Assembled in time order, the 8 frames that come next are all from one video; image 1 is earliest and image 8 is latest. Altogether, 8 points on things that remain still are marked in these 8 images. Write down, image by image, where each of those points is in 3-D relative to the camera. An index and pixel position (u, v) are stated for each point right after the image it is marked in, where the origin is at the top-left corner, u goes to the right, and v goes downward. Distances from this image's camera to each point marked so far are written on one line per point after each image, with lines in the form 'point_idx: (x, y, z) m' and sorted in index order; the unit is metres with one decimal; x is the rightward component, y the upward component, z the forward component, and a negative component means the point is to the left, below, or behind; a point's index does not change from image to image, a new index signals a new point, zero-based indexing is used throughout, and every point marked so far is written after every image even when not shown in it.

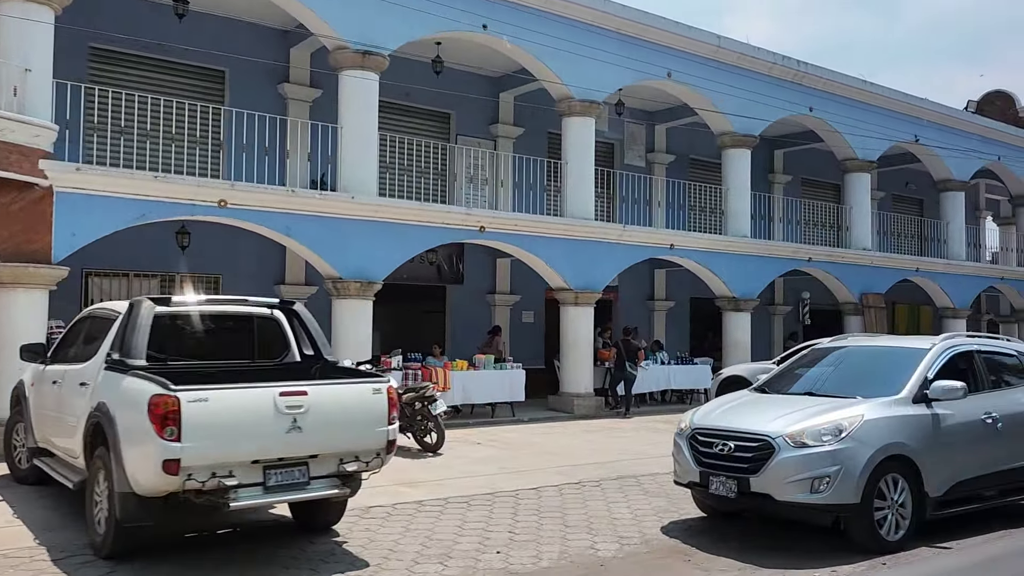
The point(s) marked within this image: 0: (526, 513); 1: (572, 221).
0: (+0.1, -1.9, +7.3) m
1: (+0.9, +1.0, +13.6) m
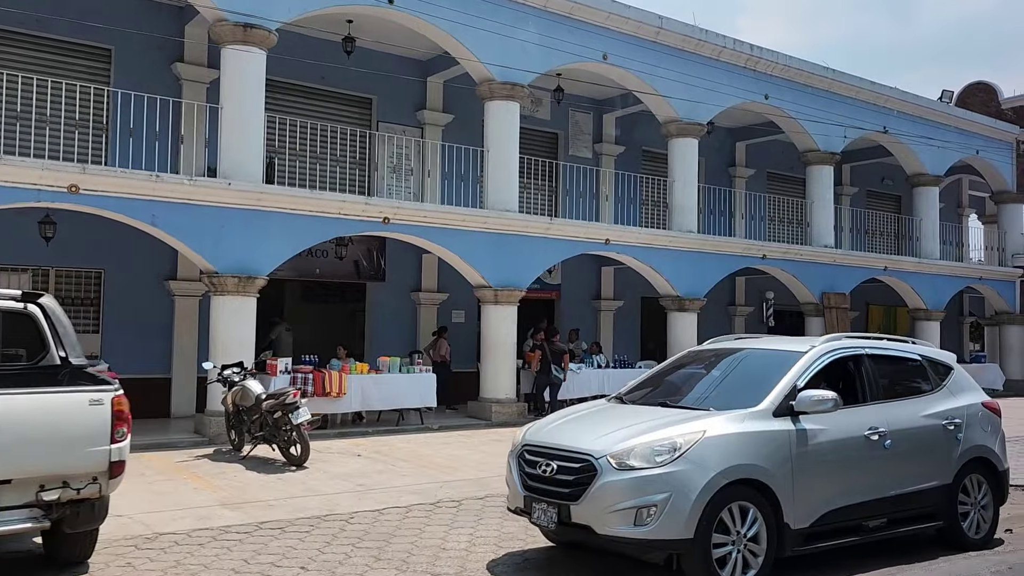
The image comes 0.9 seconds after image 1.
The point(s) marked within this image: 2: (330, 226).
0: (-1.2, -1.8, +6.2) m
1: (-0.4, +1.1, +12.6) m
2: (-2.4, +0.8, +11.3) m
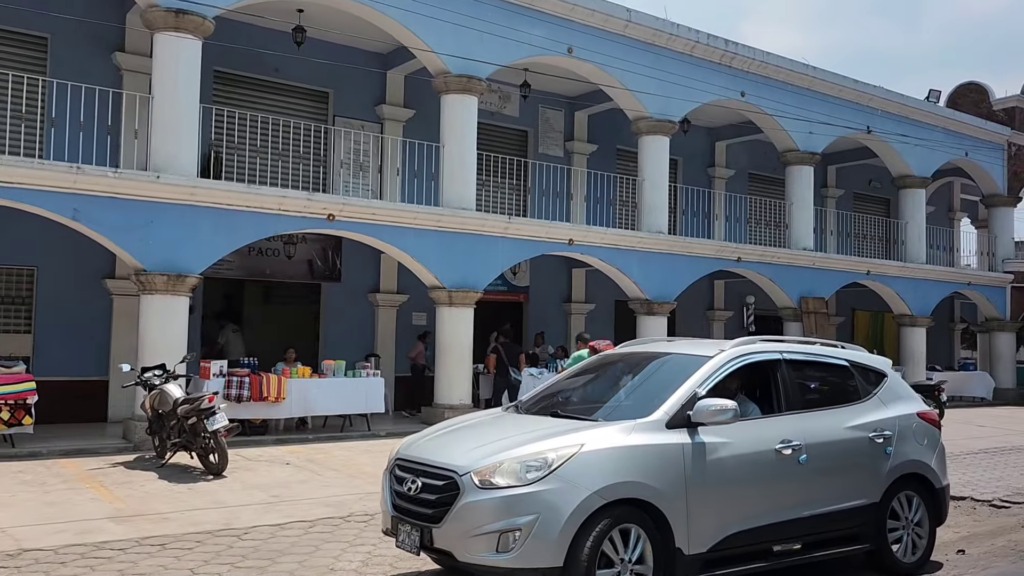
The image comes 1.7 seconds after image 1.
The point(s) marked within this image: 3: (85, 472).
0: (-1.9, -1.8, +5.7) m
1: (-1.0, +1.1, +12.1) m
2: (-3.0, +0.8, +10.8) m
3: (-4.1, -1.8, +8.4) m
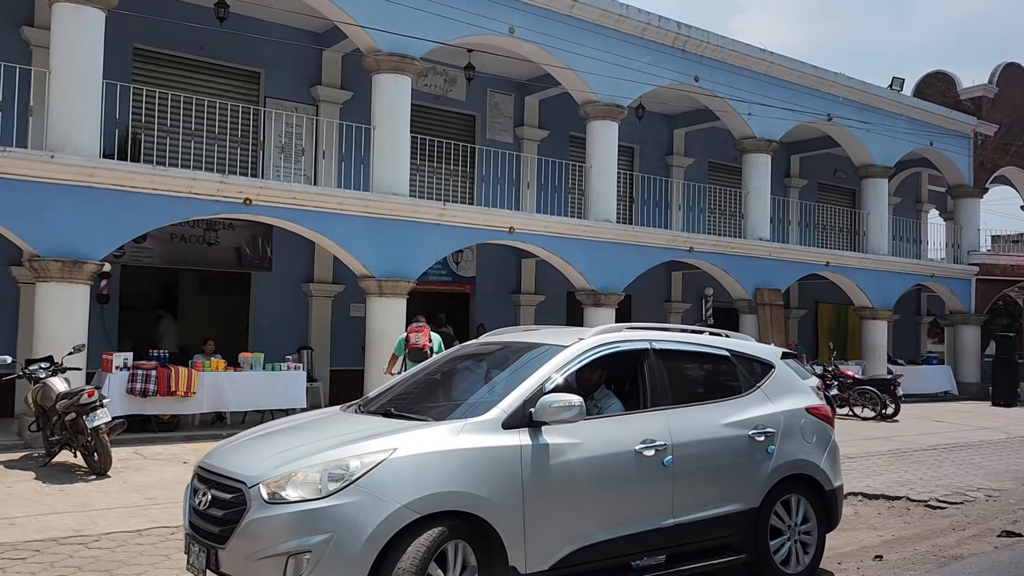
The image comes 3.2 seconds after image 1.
0: (-2.7, -1.7, +5.2) m
1: (-1.9, +1.2, +11.5) m
2: (-3.9, +1.0, +10.2) m
3: (-4.9, -1.6, +7.8) m
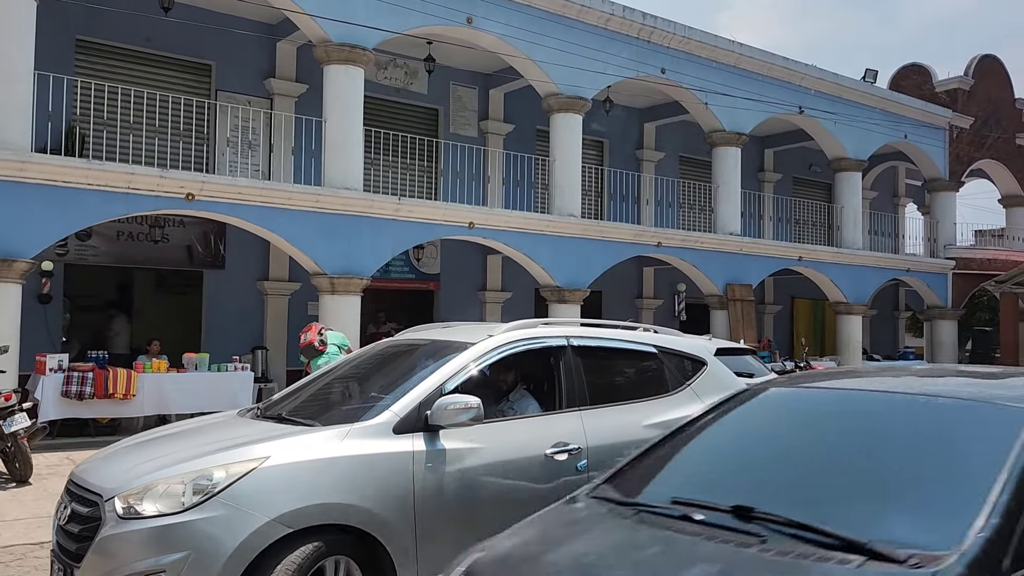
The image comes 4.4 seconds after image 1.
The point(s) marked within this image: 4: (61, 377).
0: (-3.2, -1.7, +4.8) m
1: (-2.5, +1.3, +11.2) m
2: (-4.4, +1.0, +9.8) m
3: (-5.5, -1.6, +7.4) m
4: (-4.9, -1.0, +9.4) m
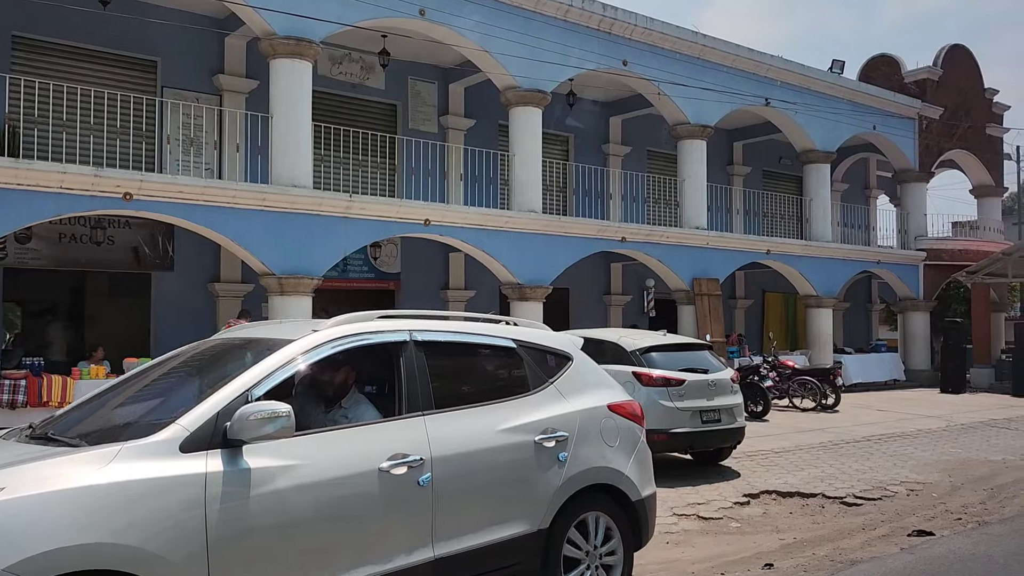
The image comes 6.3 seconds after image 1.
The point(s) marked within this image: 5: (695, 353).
0: (-3.7, -1.7, +4.5) m
1: (-3.1, +1.2, +10.8) m
2: (-5.0, +0.9, +9.5) m
3: (-5.9, -1.7, +7.0) m
4: (-5.4, -1.0, +9.1) m
5: (+1.9, -0.7, +9.2) m
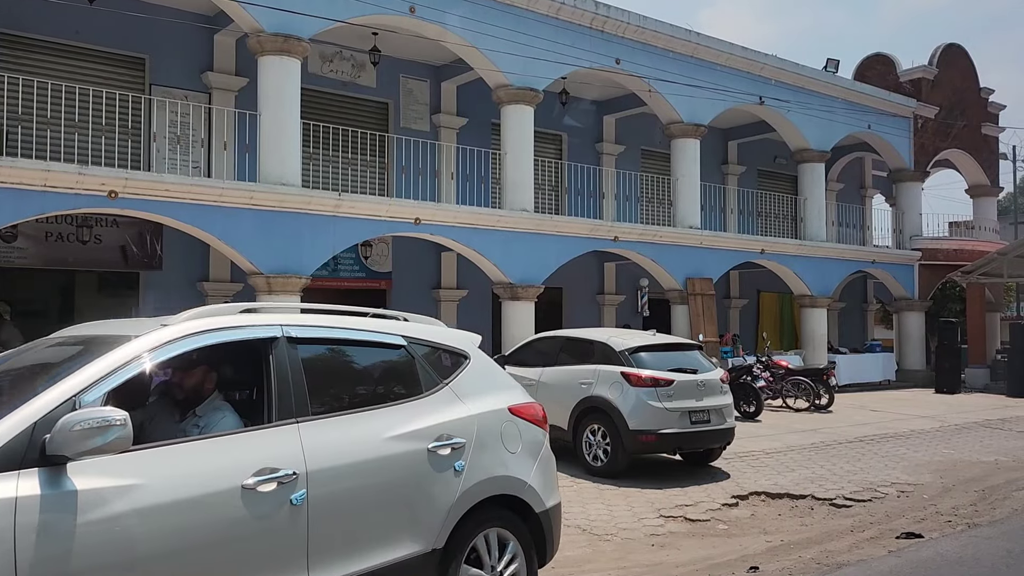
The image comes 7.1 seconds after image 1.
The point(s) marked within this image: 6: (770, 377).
0: (-3.8, -1.7, +4.4) m
1: (-3.2, +1.3, +10.7) m
2: (-5.1, +1.0, +9.4) m
3: (-6.1, -1.7, +6.9) m
4: (-5.5, -1.0, +9.0) m
5: (+1.8, -0.7, +9.1) m
6: (+4.4, -1.5, +14.9) m
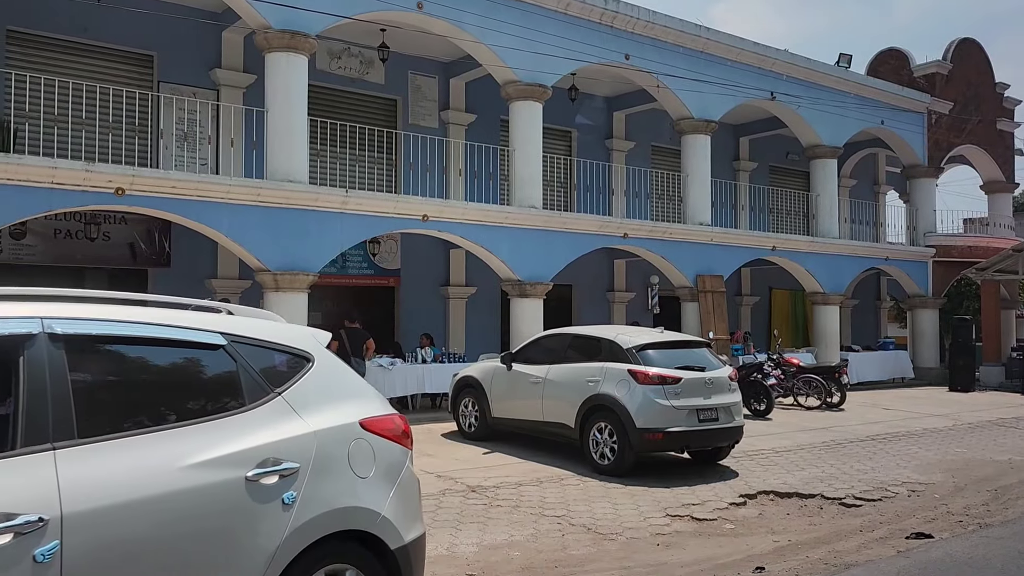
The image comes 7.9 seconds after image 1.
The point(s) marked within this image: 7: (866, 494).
0: (-3.8, -1.7, +4.4) m
1: (-3.1, +1.3, +10.7) m
2: (-5.1, +1.0, +9.4) m
3: (-6.0, -1.7, +7.0) m
4: (-5.5, -1.0, +9.0) m
5: (+1.9, -0.6, +9.0) m
6: (+4.6, -1.5, +14.8) m
7: (+3.3, -1.9, +8.1) m
